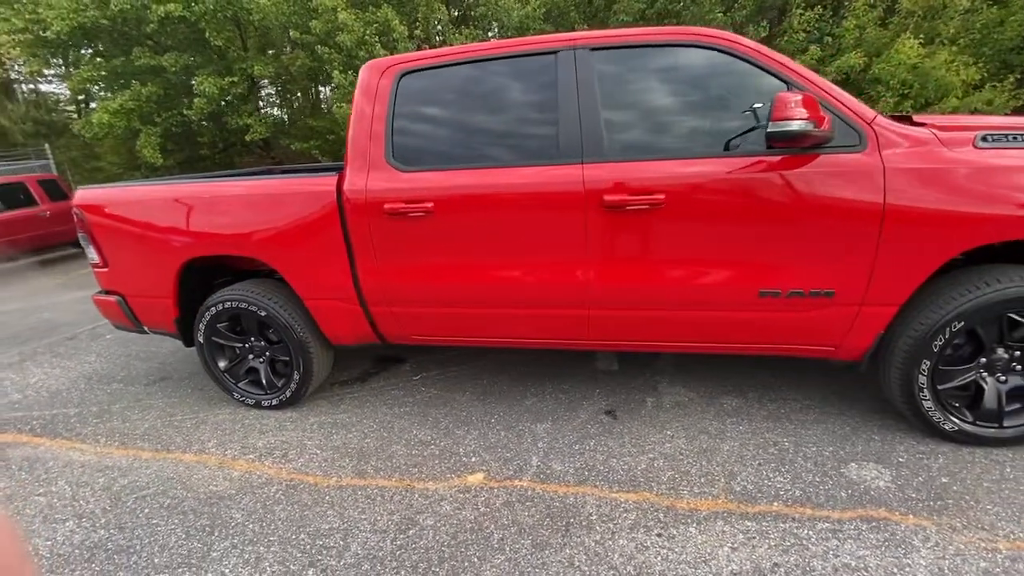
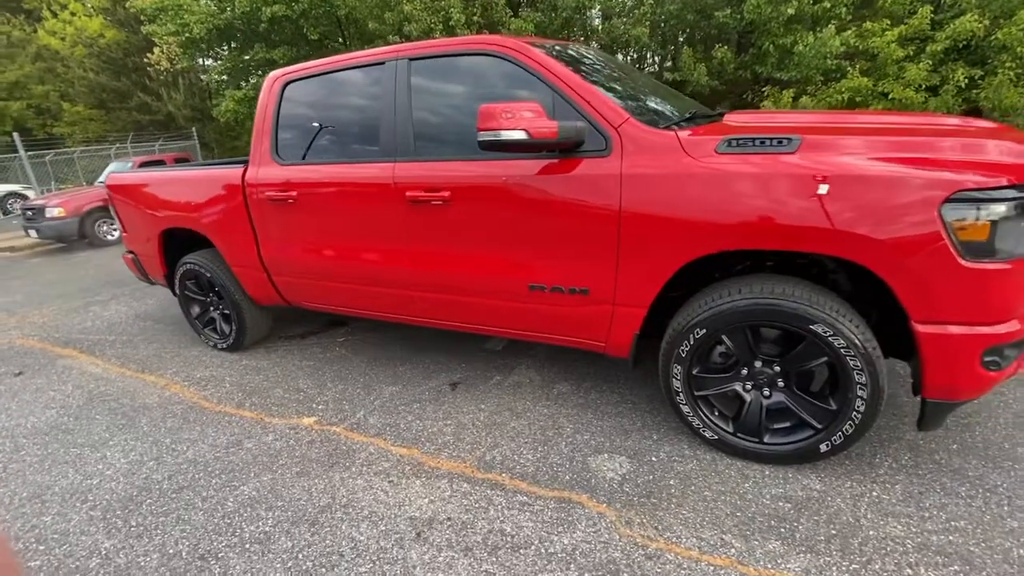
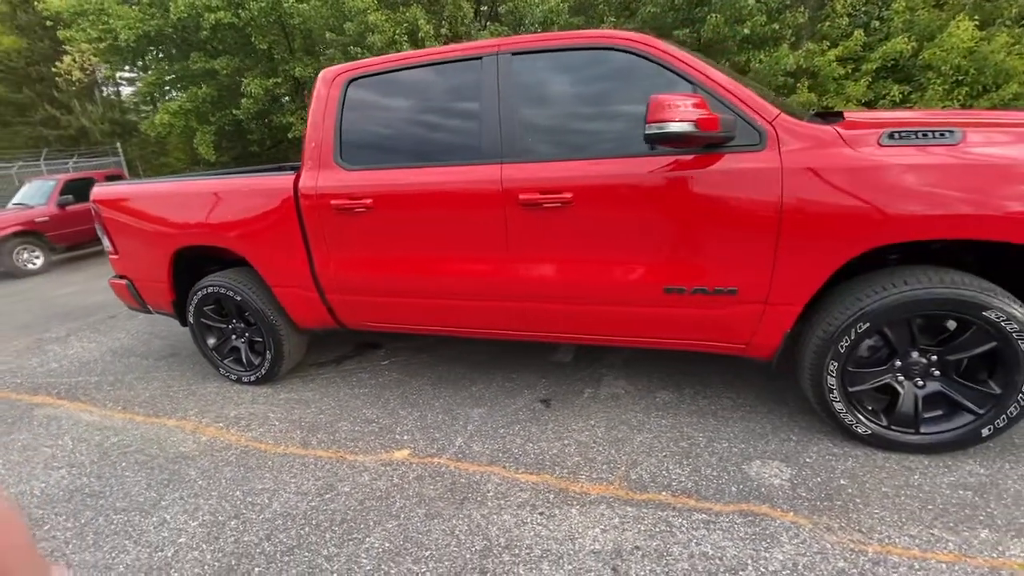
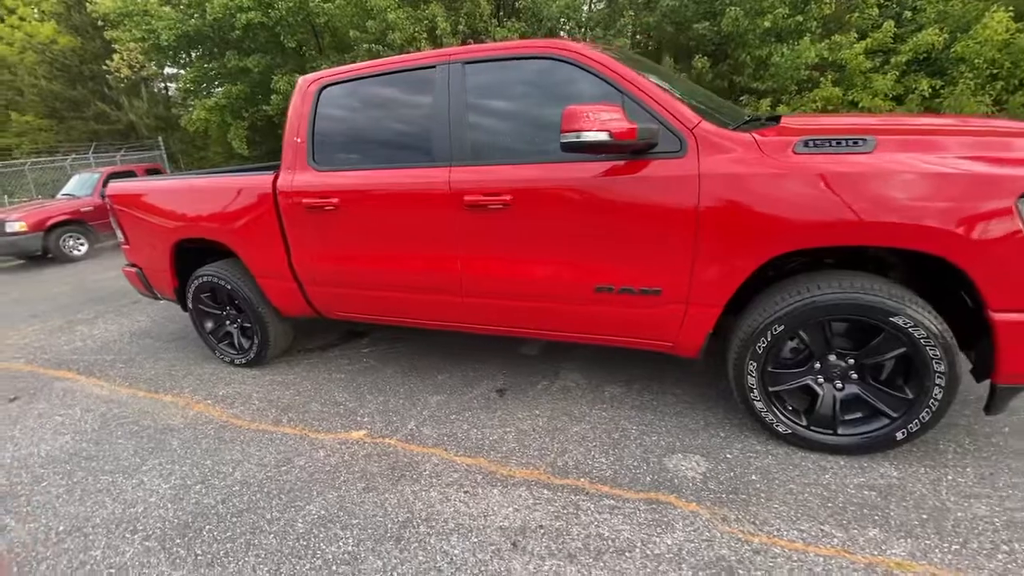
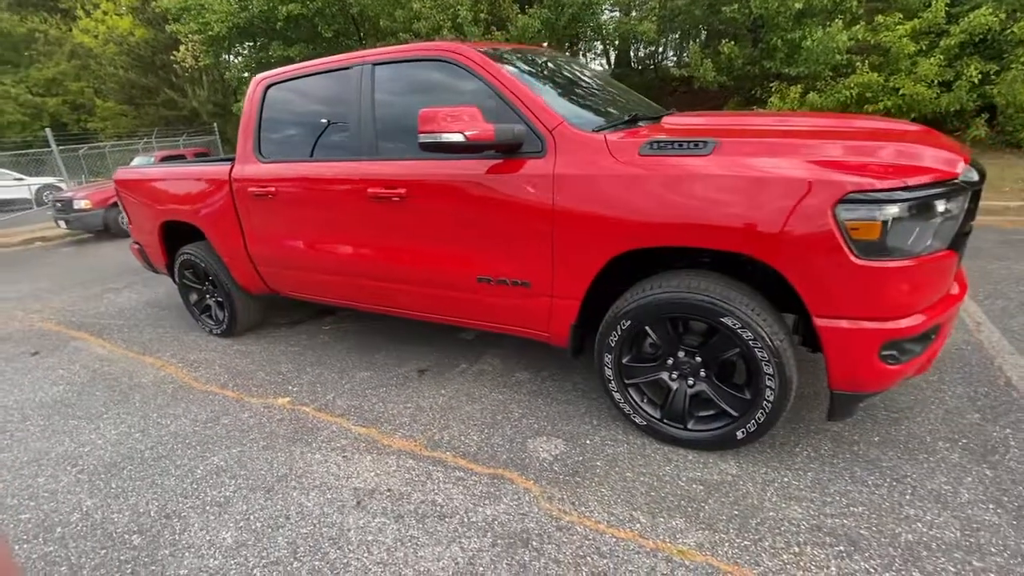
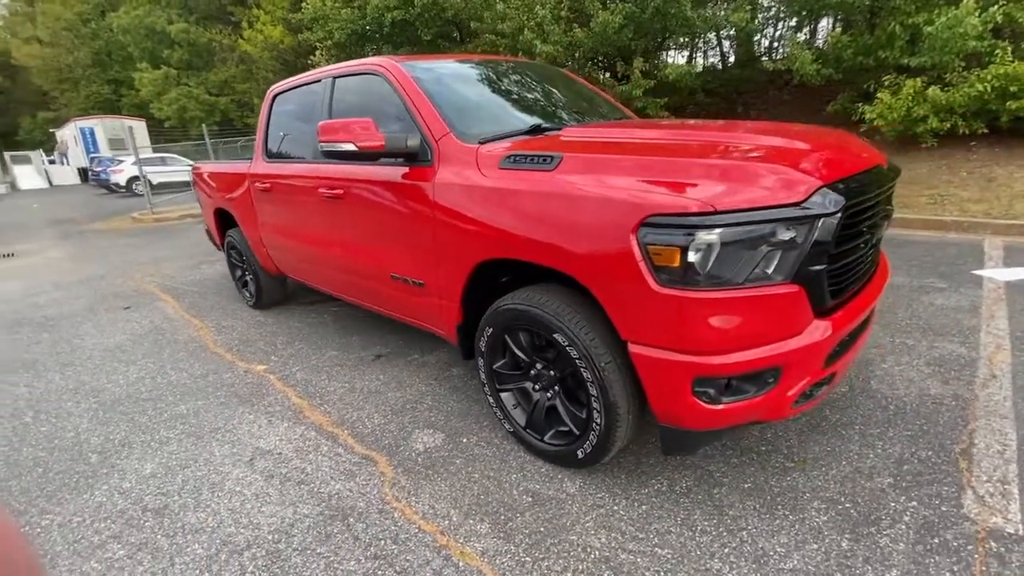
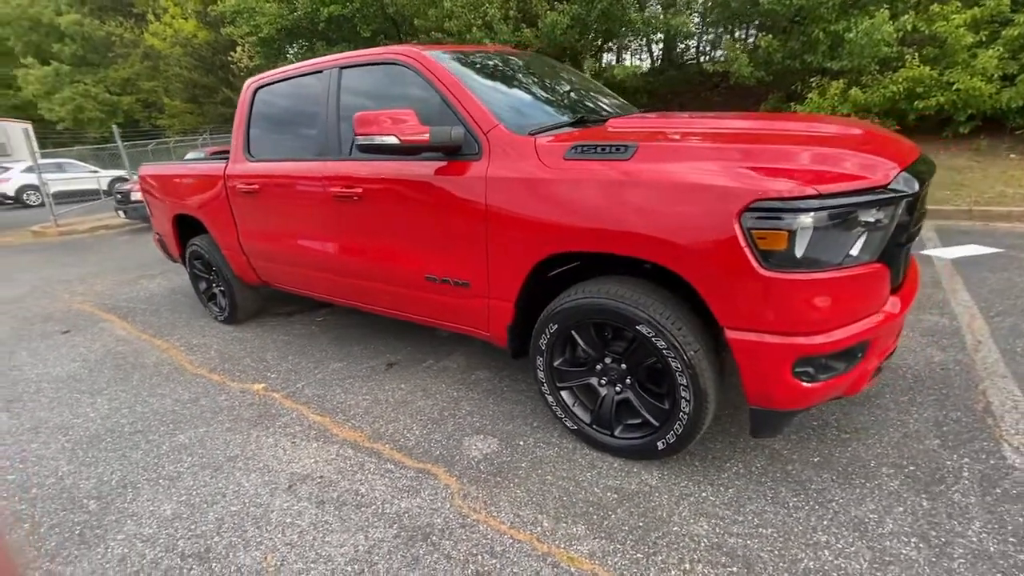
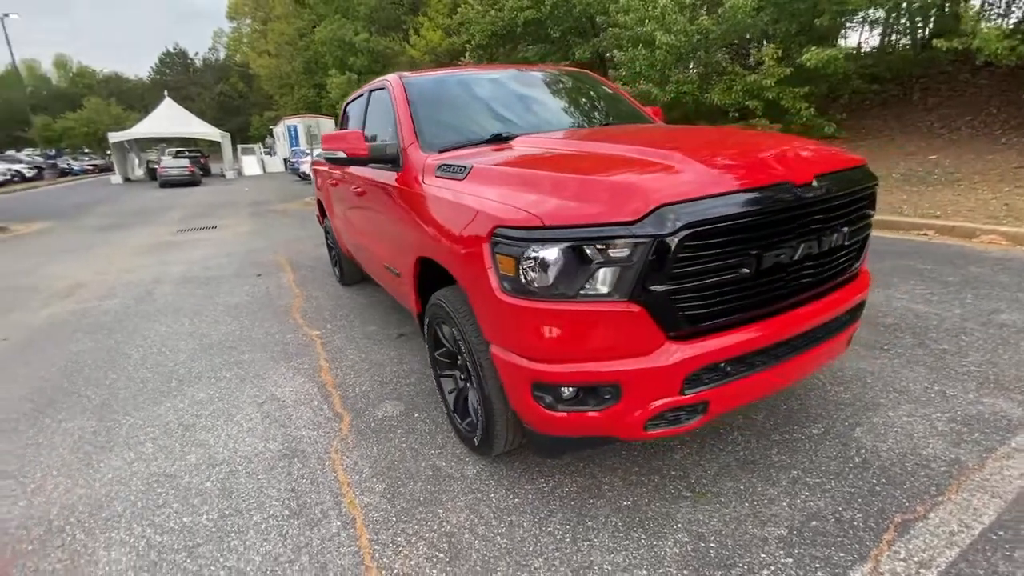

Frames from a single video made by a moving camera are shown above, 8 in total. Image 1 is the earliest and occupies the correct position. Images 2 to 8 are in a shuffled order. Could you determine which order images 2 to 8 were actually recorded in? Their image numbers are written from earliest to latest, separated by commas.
3, 4, 2, 5, 7, 6, 8
